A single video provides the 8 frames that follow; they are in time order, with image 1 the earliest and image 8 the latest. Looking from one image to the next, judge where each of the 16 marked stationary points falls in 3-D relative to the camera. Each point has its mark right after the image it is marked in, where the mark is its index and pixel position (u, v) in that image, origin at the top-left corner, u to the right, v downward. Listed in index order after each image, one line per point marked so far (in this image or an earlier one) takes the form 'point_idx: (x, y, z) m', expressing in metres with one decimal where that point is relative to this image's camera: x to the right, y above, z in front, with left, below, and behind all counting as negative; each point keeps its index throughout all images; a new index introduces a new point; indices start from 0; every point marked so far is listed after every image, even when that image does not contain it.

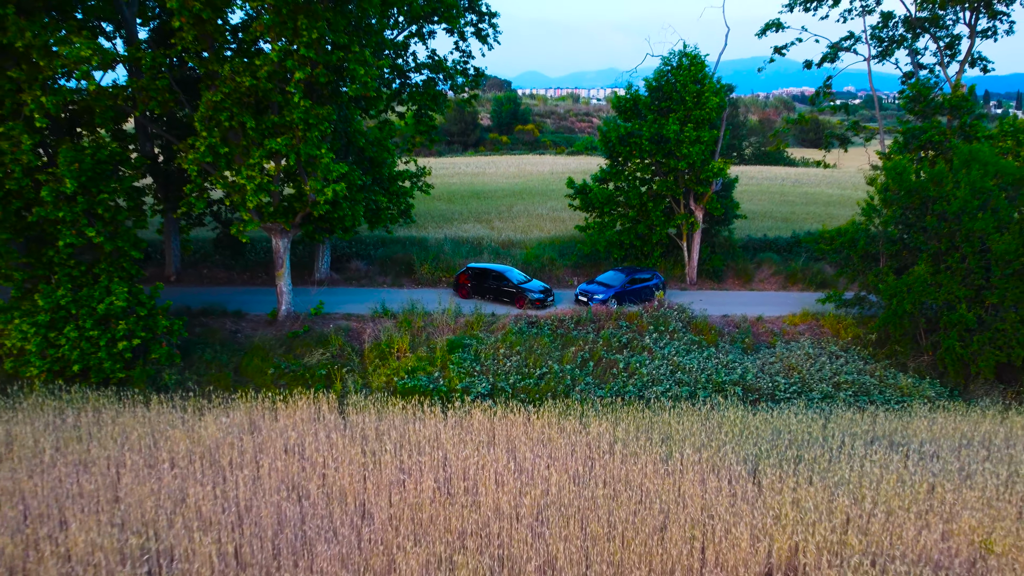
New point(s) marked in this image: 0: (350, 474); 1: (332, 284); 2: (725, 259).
0: (-1.6, -1.8, +8.2) m
1: (-3.4, +0.1, +15.7) m
2: (+4.7, +0.6, +18.3) m
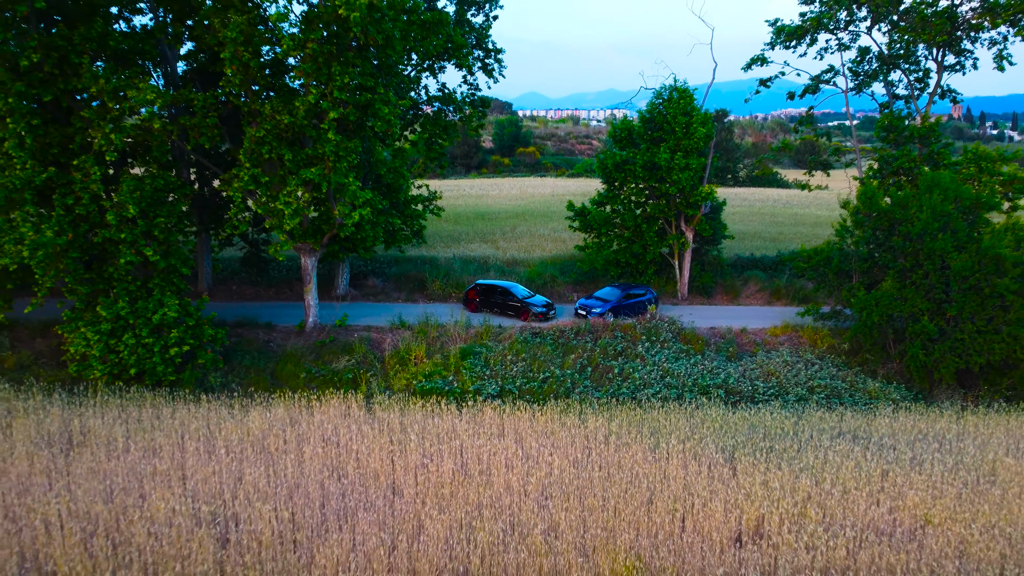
0: (-1.5, -2.0, +9.6) m
1: (-3.3, -0.2, +17.1) m
2: (+4.8, +0.3, +19.7) m
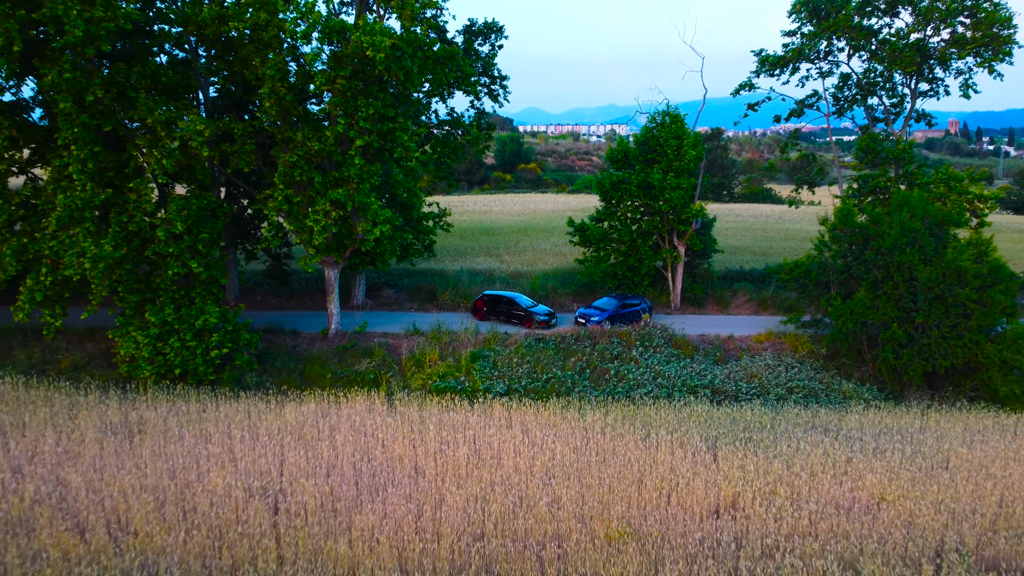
0: (-1.4, -2.1, +10.9) m
1: (-3.2, -0.4, +18.4) m
2: (+4.9, 0.0, +21.0) m
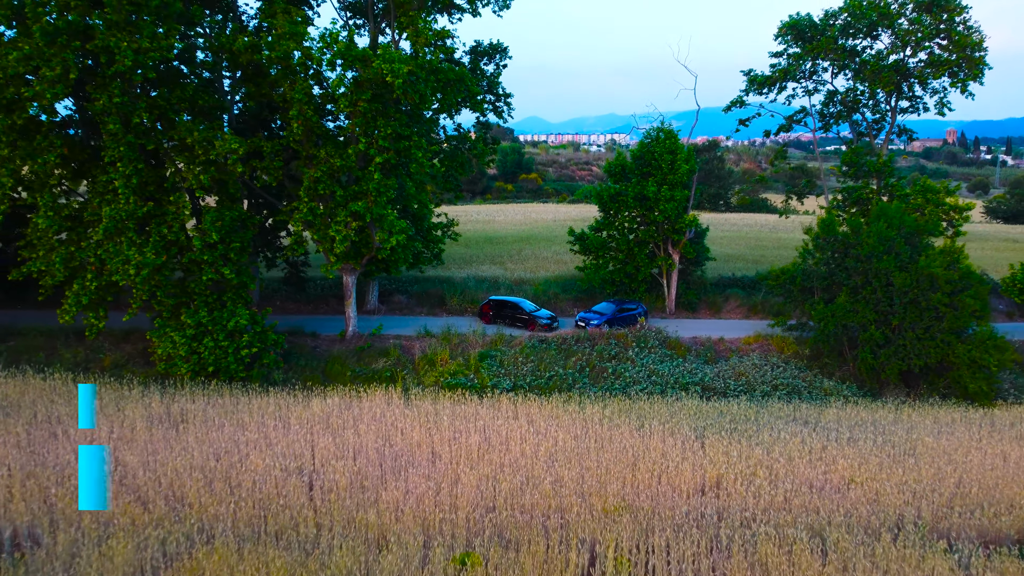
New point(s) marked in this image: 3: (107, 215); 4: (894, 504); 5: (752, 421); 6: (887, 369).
0: (-1.3, -2.1, +12.1) m
1: (-3.1, -0.6, +19.6) m
2: (+5.0, -0.2, +22.2) m
3: (-6.6, +1.2, +13.3) m
4: (+4.9, -2.8, +10.6) m
5: (+4.0, -2.2, +13.6) m
6: (+7.6, -1.6, +16.7) m
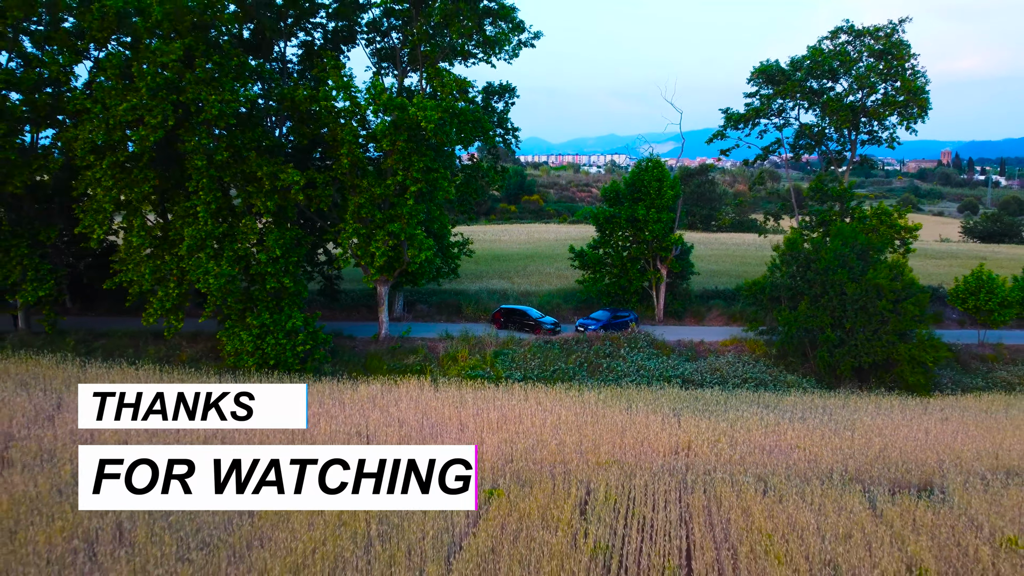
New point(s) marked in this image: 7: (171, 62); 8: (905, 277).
0: (-1.1, -2.2, +14.9) m
1: (-2.9, -0.9, +22.5) m
2: (+5.3, -0.5, +25.1) m
3: (-6.4, +1.1, +16.3) m
4: (+5.2, -2.8, +13.5) m
5: (+4.2, -2.3, +16.5) m
6: (+7.8, -1.8, +19.6) m
7: (-6.4, +4.2, +15.6) m
8: (+9.4, +0.3, +19.8) m
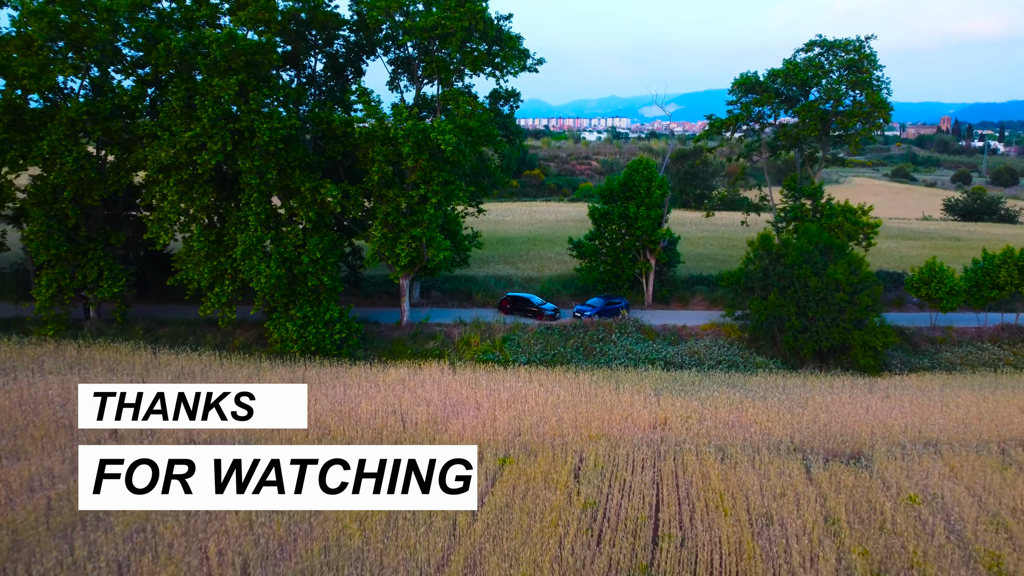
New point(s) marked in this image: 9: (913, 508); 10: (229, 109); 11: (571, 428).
0: (-0.9, -2.2, +17.9) m
1: (-2.8, -0.5, +25.4) m
2: (+5.4, -0.1, +28.0) m
3: (-6.2, +1.1, +19.1) m
4: (+5.3, -2.9, +16.4) m
5: (+4.3, -2.3, +19.4) m
6: (+8.0, -1.7, +22.5) m
7: (-6.3, +4.3, +18.3) m
8: (+9.6, +0.5, +22.6) m
9: (+6.5, -3.6, +13.4) m
10: (-6.3, +4.0, +18.5) m
11: (+1.2, -2.7, +15.9) m
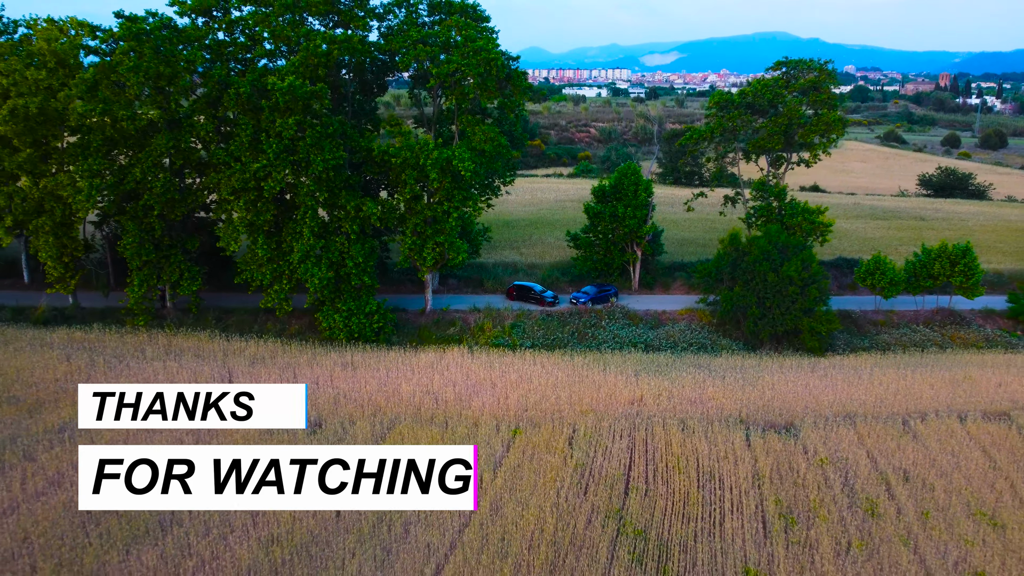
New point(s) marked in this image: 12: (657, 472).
0: (-0.7, -2.3, +22.3) m
1: (-2.5, -0.2, +29.7) m
2: (+5.6, +0.5, +32.3) m
3: (-6.0, +1.1, +23.3) m
4: (+5.5, -3.1, +20.9) m
5: (+4.5, -2.3, +23.8) m
6: (+8.2, -1.5, +26.9) m
7: (-6.1, +4.2, +22.3) m
8: (+9.8, +0.7, +26.9) m
9: (+6.7, -3.9, +17.9) m
10: (-6.1, +4.0, +22.5) m
11: (+1.4, -2.9, +20.4) m
12: (+3.0, -3.8, +17.2) m
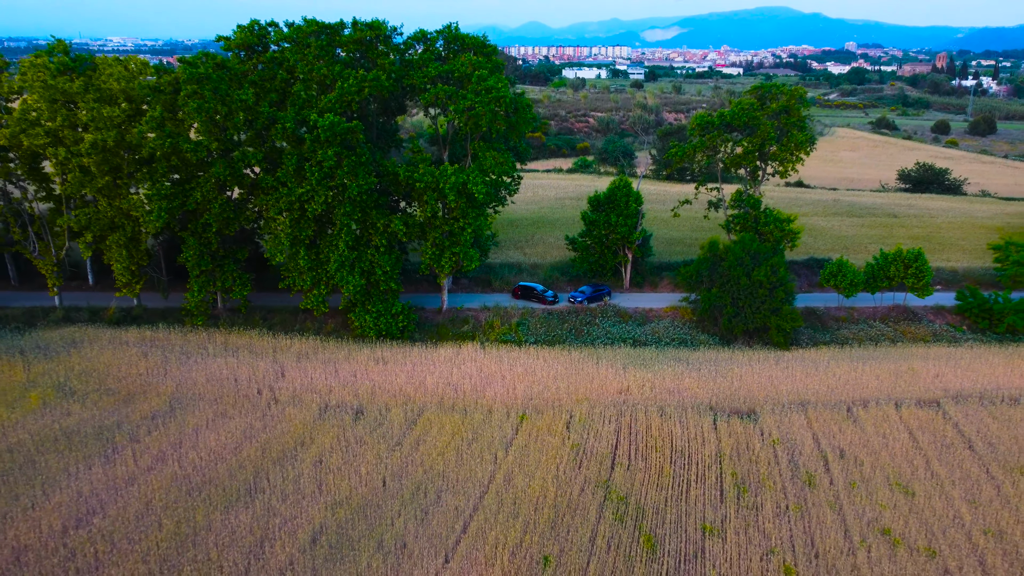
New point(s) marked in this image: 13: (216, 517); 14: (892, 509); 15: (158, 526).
0: (-0.5, -2.5, +26.2) m
1: (-2.3, -0.1, +33.6) m
2: (+5.8, +0.6, +36.1) m
3: (-5.8, +0.9, +27.1) m
4: (+5.7, -3.3, +24.9) m
5: (+4.8, -2.4, +27.8) m
6: (+8.4, -1.5, +30.8) m
7: (-5.9, +4.0, +26.1) m
8: (+10.0, +0.6, +30.7) m
9: (+6.9, -4.2, +21.9) m
10: (-5.9, +3.8, +26.3) m
11: (+1.6, -3.1, +24.4) m
12: (+3.2, -4.2, +21.2) m
13: (-6.2, -4.8, +17.1) m
14: (+8.8, -5.1, +19.0) m
15: (-7.2, -4.8, +16.7) m
